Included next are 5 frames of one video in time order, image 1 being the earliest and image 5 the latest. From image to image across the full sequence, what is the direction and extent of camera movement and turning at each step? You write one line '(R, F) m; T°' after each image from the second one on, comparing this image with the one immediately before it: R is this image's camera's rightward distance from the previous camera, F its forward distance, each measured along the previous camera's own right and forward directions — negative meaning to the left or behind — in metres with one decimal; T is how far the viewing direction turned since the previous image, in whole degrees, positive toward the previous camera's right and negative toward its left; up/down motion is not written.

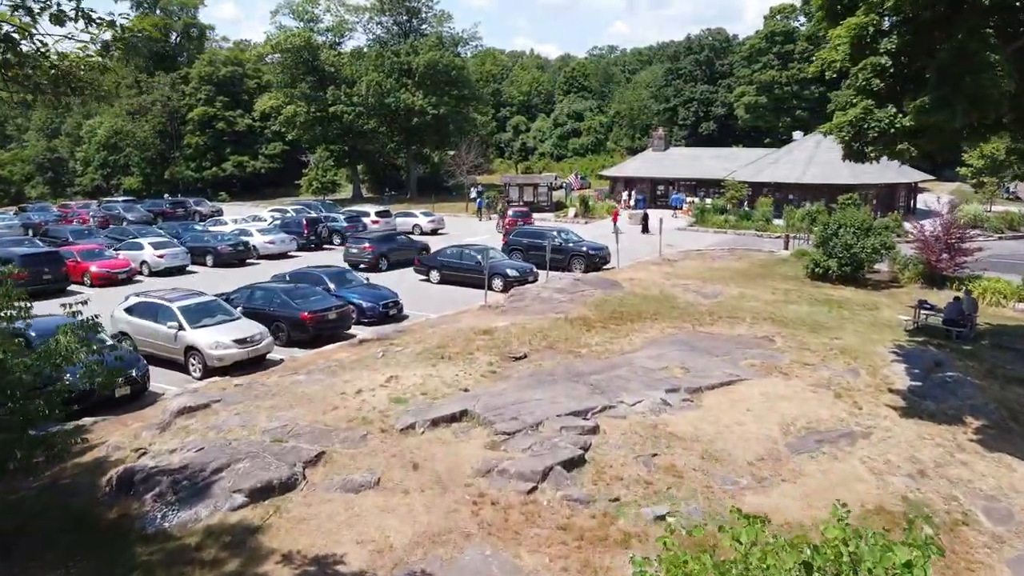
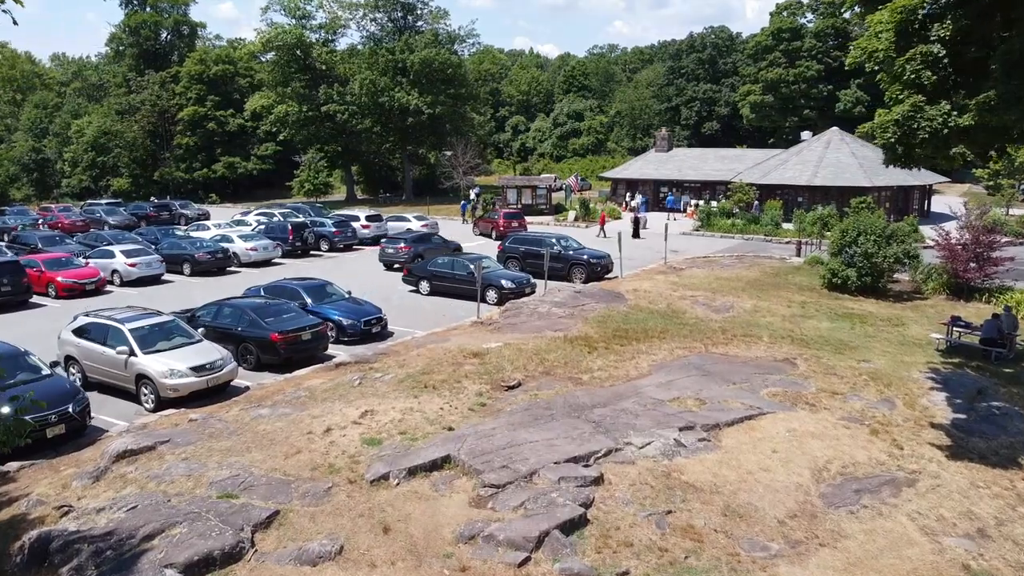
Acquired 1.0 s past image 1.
(+0.1, +1.9) m; 0°
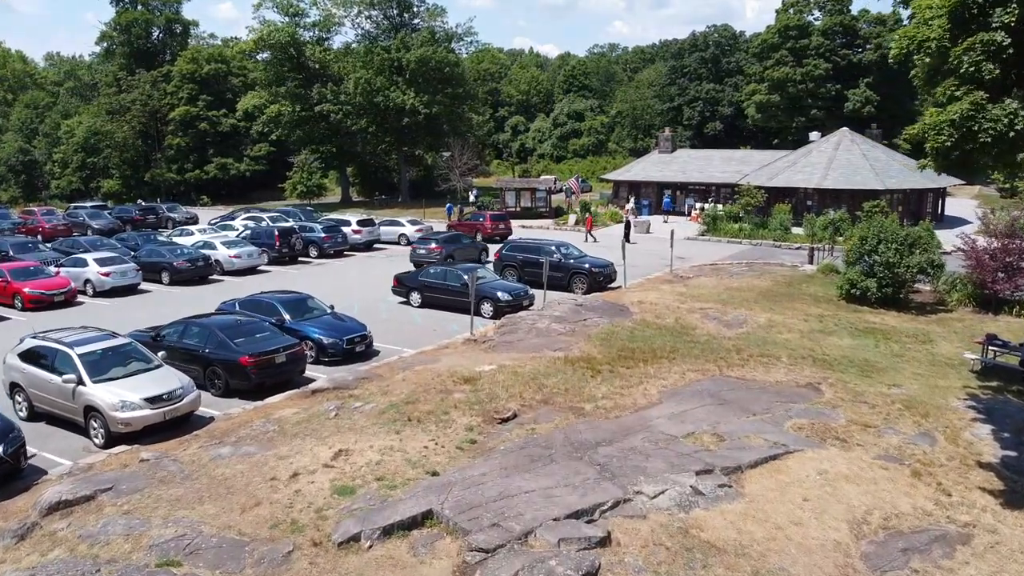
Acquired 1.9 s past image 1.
(+0.1, +1.6) m; 0°
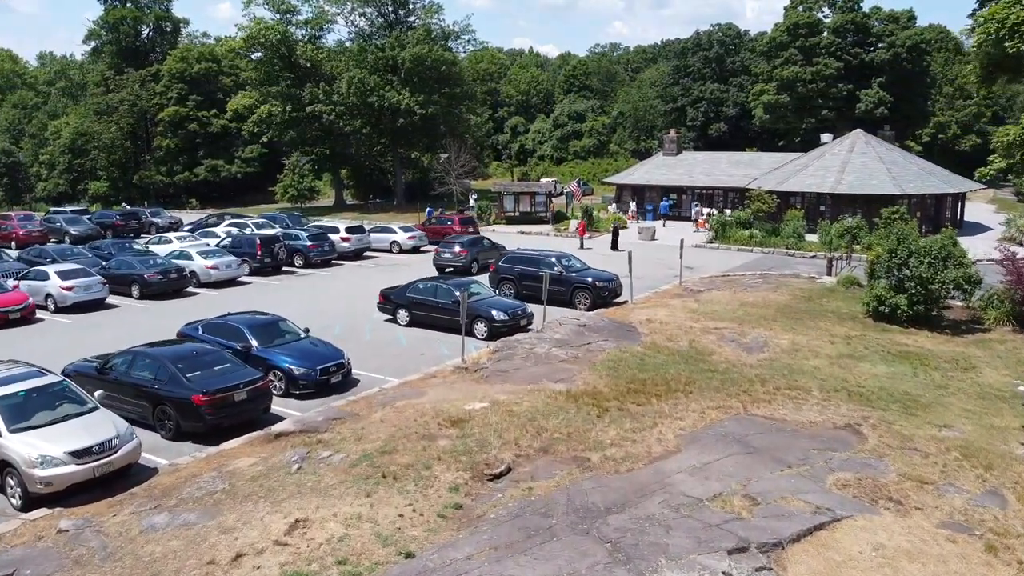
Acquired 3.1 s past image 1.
(+0.1, +2.0) m; 0°
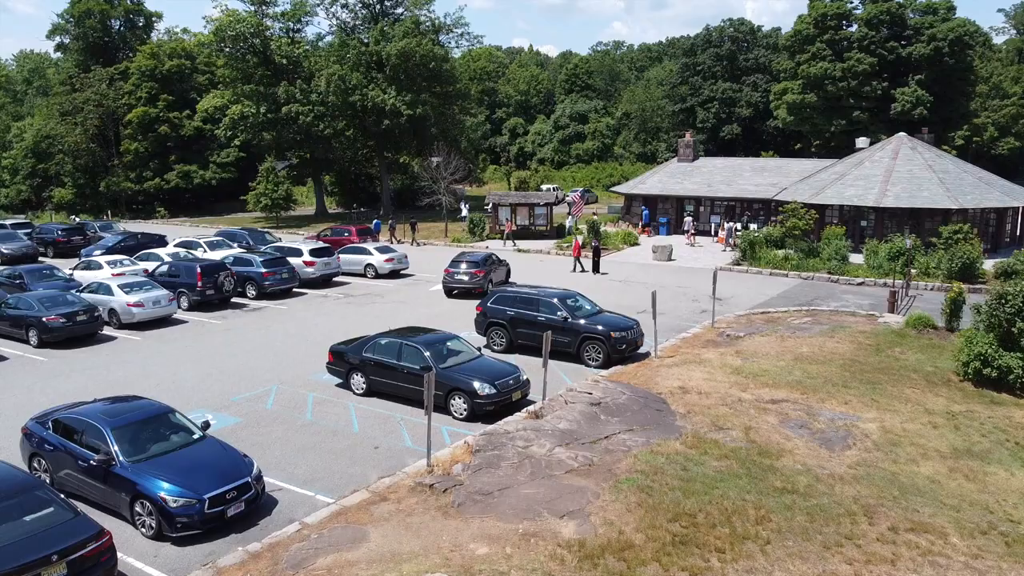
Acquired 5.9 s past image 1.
(+0.2, +5.2) m; 0°
